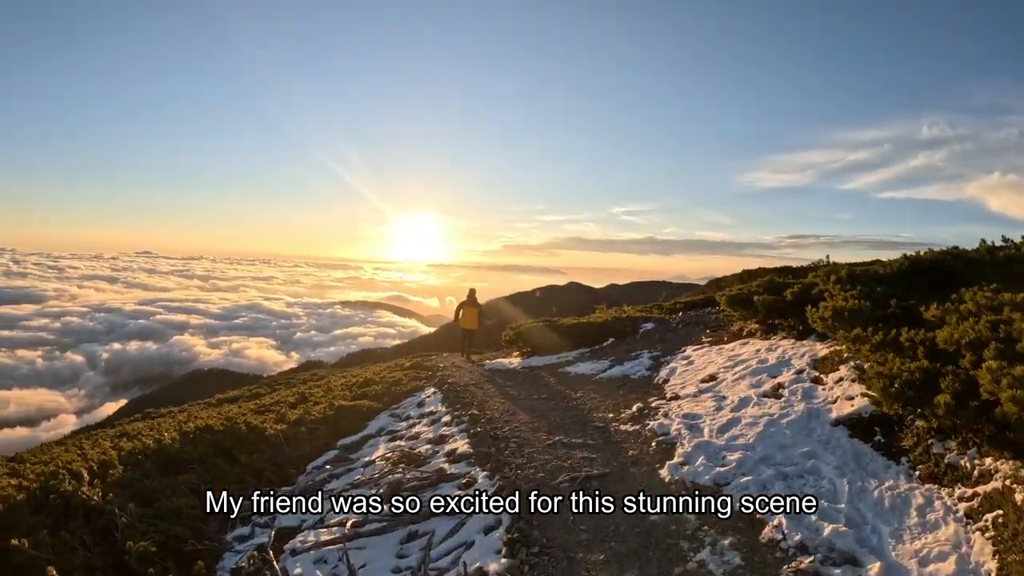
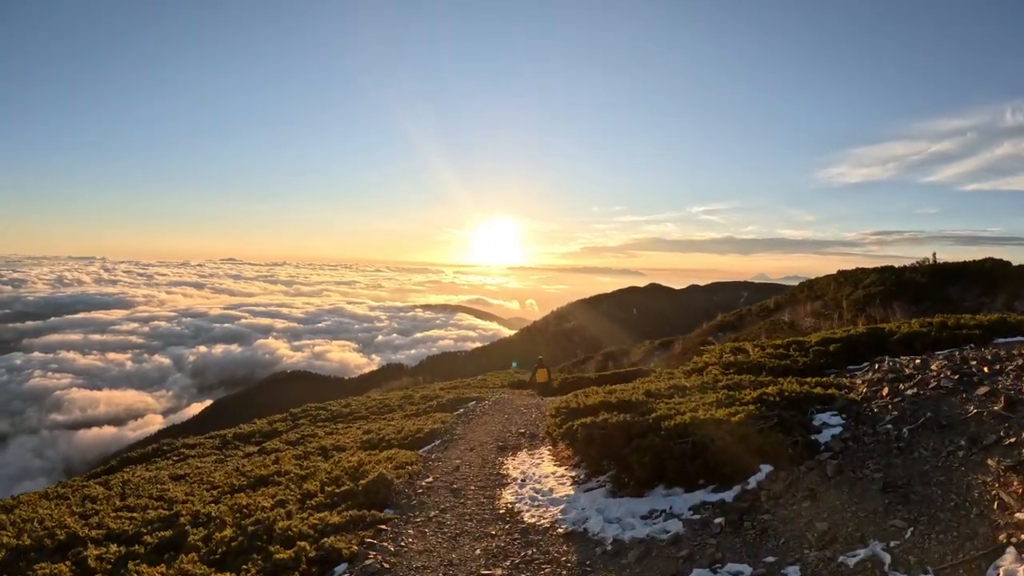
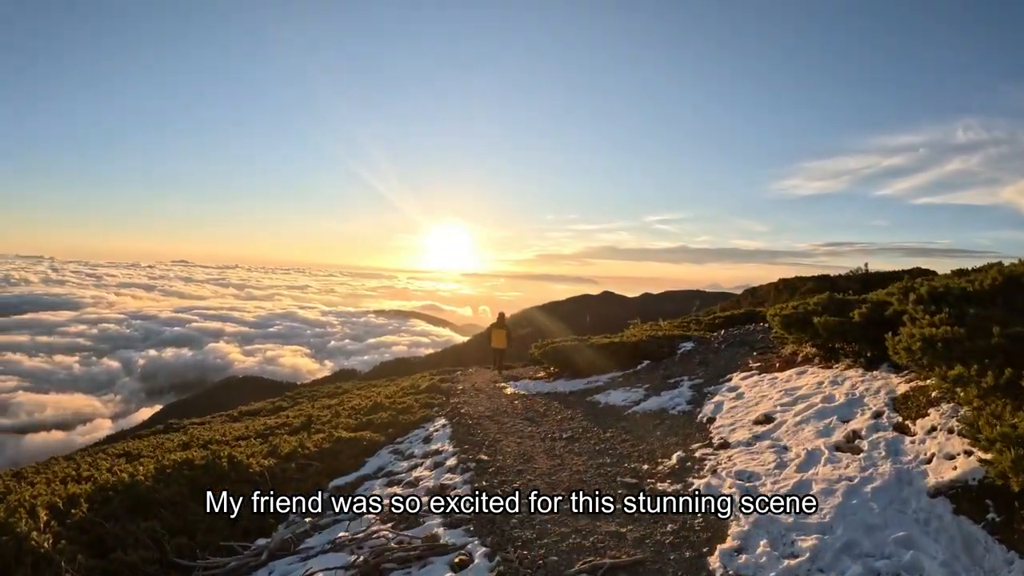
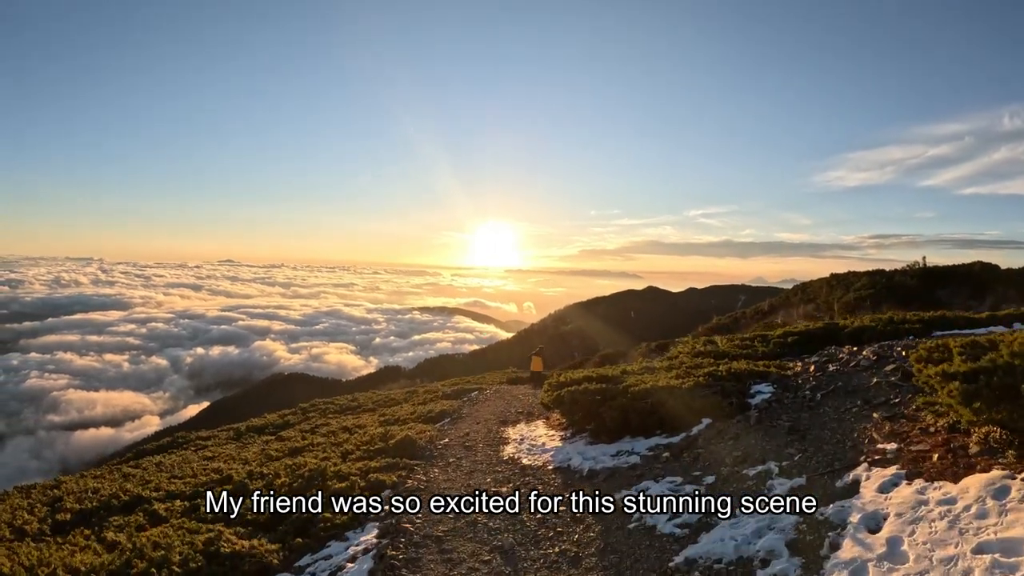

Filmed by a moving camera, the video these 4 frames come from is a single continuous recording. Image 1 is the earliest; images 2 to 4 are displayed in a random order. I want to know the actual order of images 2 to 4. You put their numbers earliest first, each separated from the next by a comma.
3, 4, 2
